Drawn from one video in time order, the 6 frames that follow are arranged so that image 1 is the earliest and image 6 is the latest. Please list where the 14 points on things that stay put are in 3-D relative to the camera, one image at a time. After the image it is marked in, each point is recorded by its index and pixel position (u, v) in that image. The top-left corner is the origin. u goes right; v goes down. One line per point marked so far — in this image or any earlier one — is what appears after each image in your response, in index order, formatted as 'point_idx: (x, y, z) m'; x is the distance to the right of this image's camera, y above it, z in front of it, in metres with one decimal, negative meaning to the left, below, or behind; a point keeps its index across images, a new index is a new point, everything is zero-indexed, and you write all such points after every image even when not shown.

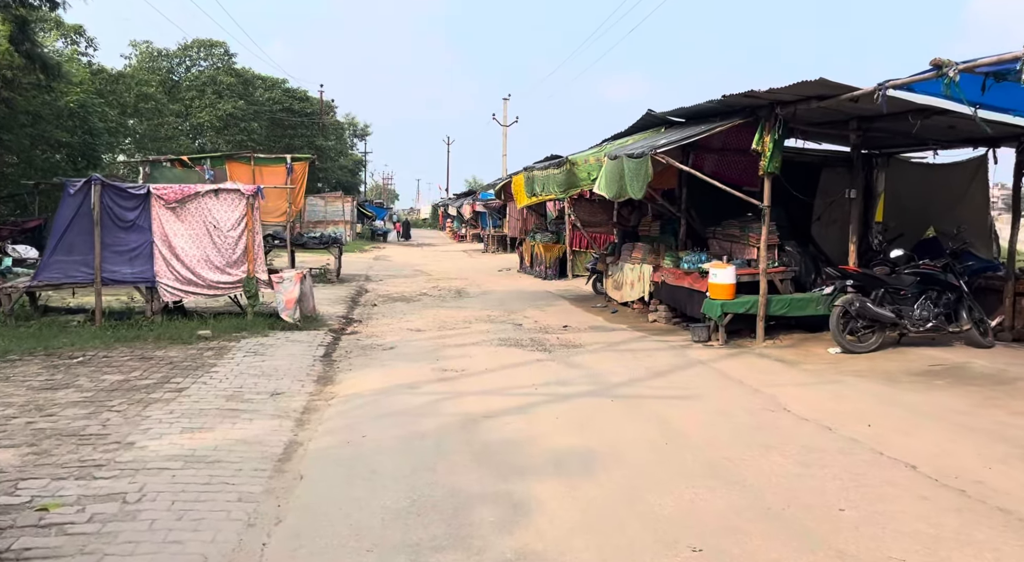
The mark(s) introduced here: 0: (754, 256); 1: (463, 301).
0: (+3.3, +0.3, +10.3) m
1: (-1.0, -0.4, +15.4) m
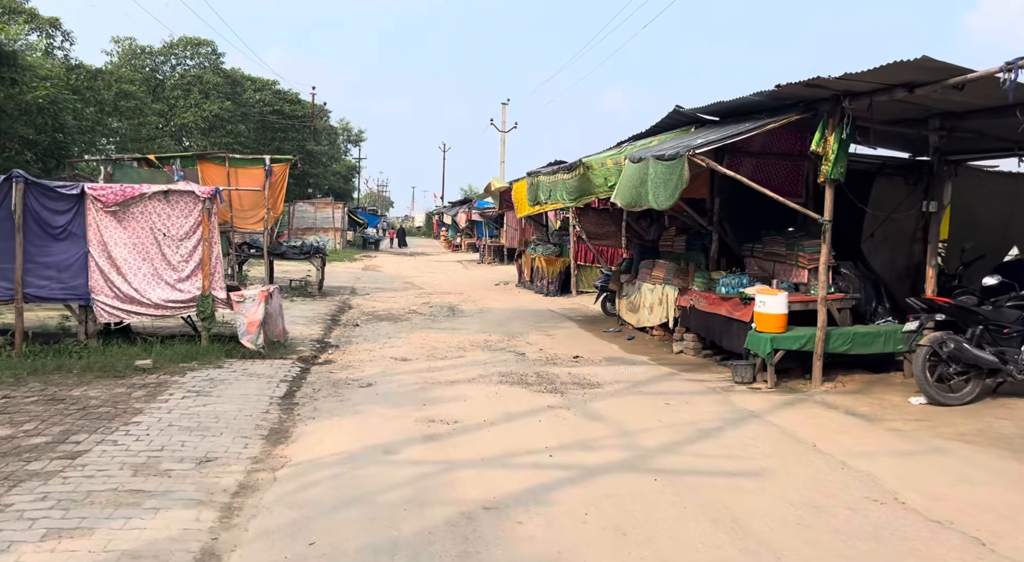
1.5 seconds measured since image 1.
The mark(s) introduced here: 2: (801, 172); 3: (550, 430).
0: (+3.4, 0.0, +8.6) m
1: (-1.0, -0.8, +13.7) m
2: (+3.9, +1.5, +9.9) m
3: (+0.3, -1.3, +6.2) m
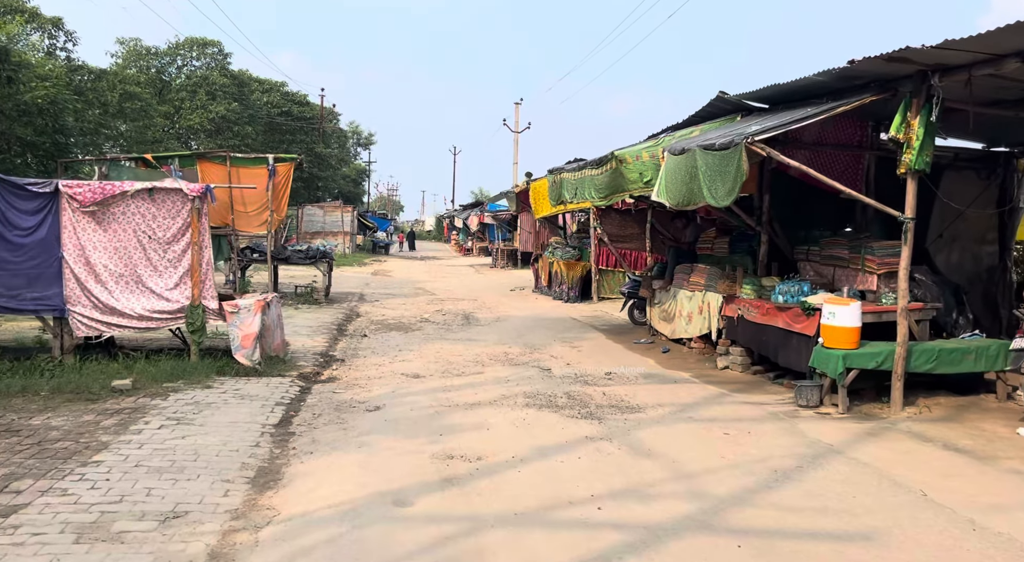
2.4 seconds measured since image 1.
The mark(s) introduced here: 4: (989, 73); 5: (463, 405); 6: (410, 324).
0: (+3.7, -0.1, +7.5) m
1: (-0.7, -0.9, +12.7) m
2: (+4.2, +1.4, +8.8) m
3: (+0.6, -1.3, +5.2) m
4: (+3.8, +1.6, +5.8) m
5: (-0.5, -1.2, +7.3) m
6: (-1.9, -0.8, +13.7) m
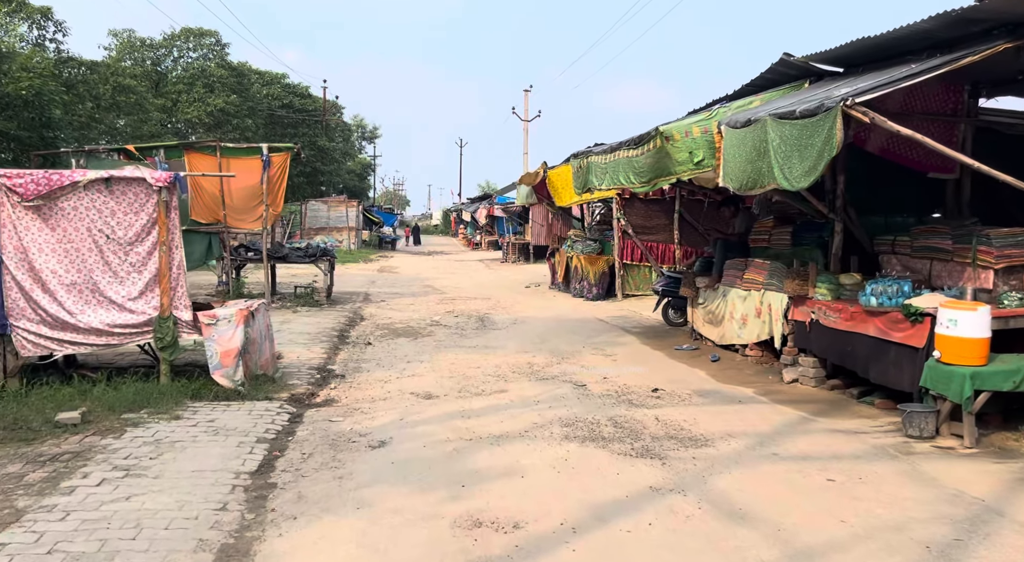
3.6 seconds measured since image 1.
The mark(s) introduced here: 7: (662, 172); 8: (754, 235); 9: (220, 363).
0: (+3.9, 0.0, +6.1) m
1: (-0.3, -0.8, +11.3) m
2: (+4.4, +1.4, +7.4) m
3: (+0.8, -1.4, +3.8) m
4: (+4.0, +1.6, +4.4) m
5: (-0.2, -1.2, +5.9) m
6: (-1.5, -0.8, +12.3) m
7: (+1.6, +1.2, +7.9) m
8: (+2.9, +0.5, +8.9) m
9: (-2.9, -0.8, +7.3) m
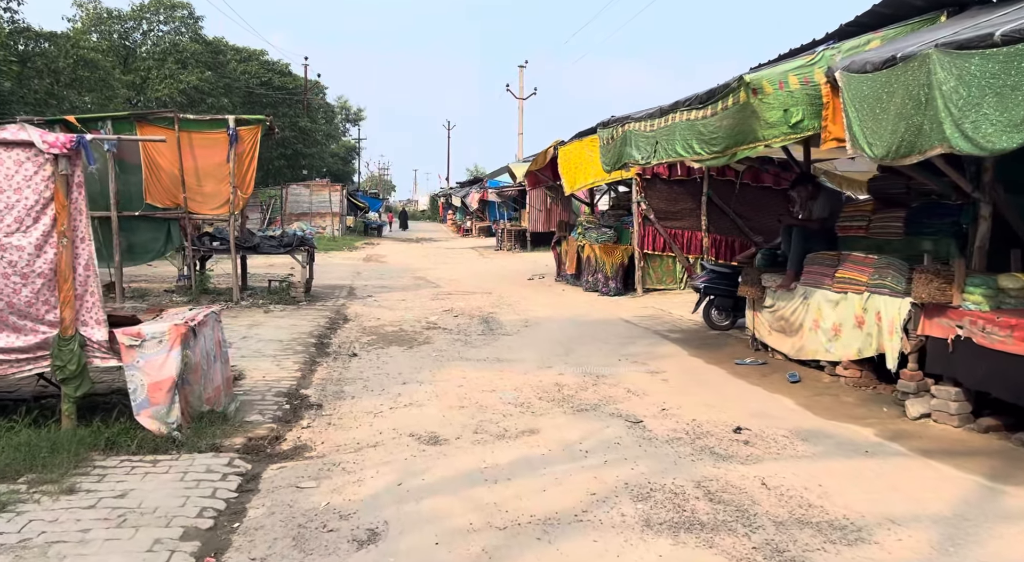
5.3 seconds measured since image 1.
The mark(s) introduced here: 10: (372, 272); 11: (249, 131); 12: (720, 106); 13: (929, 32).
0: (+4.2, -0.1, +4.2) m
1: (-0.1, -0.8, +9.3) m
2: (+4.7, +1.4, +5.5) m
3: (+1.2, -1.5, +1.9) m
4: (+4.3, +1.6, +2.5) m
5: (+0.1, -1.3, +4.0) m
6: (-1.4, -0.7, +10.4) m
7: (+1.9, +1.1, +6.0) m
8: (+3.1, +0.6, +6.9) m
9: (-2.6, -0.8, +5.2) m
10: (-3.7, +0.2, +19.4) m
11: (-4.7, +2.7, +13.3) m
12: (+1.7, +1.5, +6.2) m
13: (+2.9, +1.7, +5.1) m
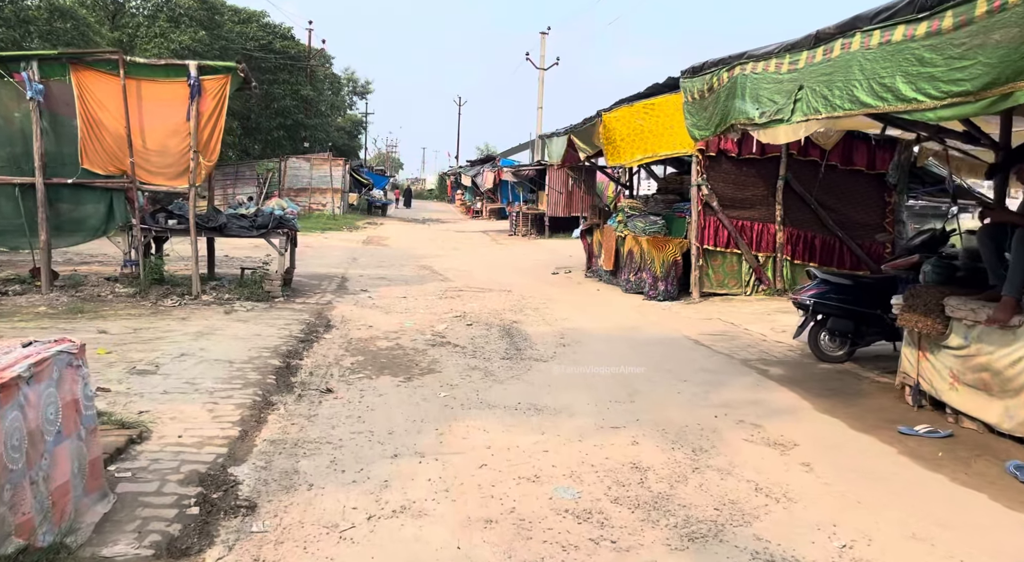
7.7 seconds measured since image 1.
0: (+4.6, -0.4, +1.5) m
1: (+0.2, -0.9, +6.6) m
2: (+5.1, +1.1, +2.7) m
3: (+1.4, -1.7, -0.8) m
4: (+4.7, +1.2, -0.3) m
5: (+0.4, -1.5, +1.3) m
6: (-1.0, -0.7, +7.7) m
7: (+2.2, +0.9, +3.2) m
8: (+3.5, +0.3, +4.2) m
9: (-2.3, -0.9, +2.6) m
10: (-3.2, +0.5, +16.7) m
11: (-4.2, +2.8, +10.5) m
12: (+2.1, +1.3, +3.4) m
13: (+3.2, +1.4, +2.3) m
